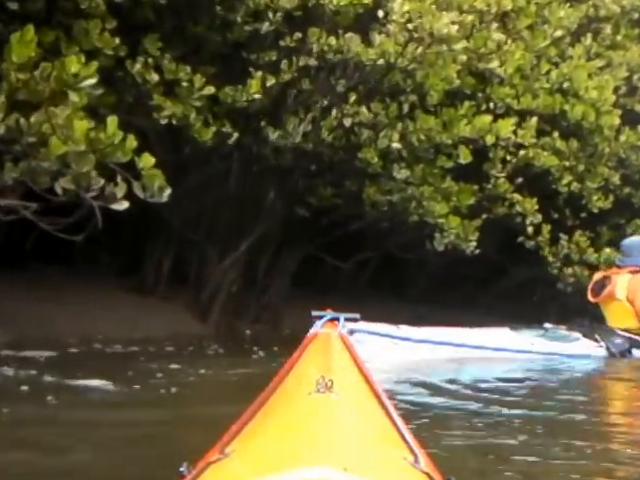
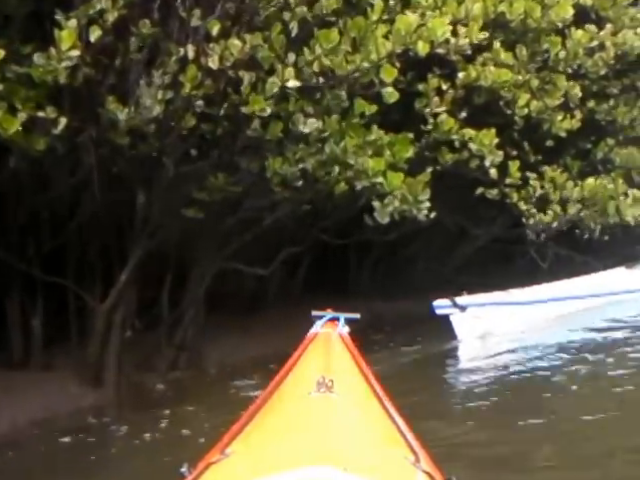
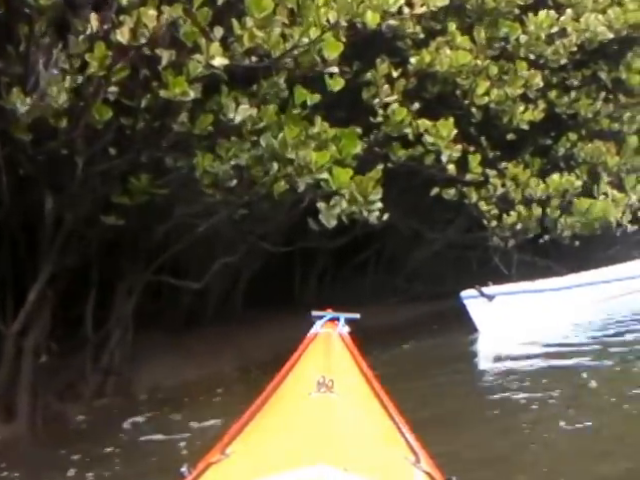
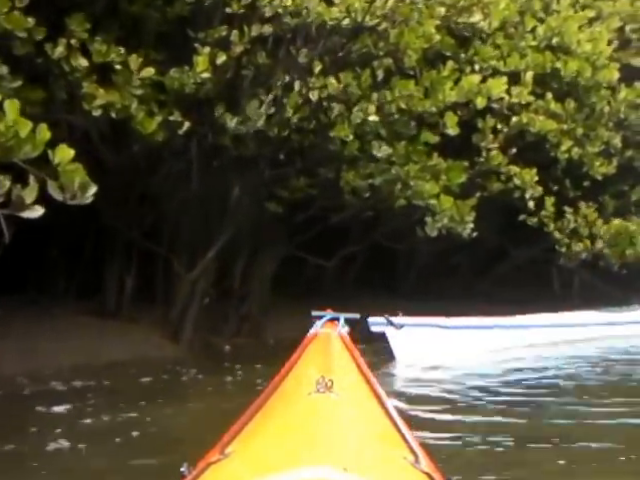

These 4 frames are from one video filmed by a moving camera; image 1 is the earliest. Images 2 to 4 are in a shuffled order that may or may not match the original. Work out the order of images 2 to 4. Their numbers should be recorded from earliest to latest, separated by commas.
4, 2, 3
